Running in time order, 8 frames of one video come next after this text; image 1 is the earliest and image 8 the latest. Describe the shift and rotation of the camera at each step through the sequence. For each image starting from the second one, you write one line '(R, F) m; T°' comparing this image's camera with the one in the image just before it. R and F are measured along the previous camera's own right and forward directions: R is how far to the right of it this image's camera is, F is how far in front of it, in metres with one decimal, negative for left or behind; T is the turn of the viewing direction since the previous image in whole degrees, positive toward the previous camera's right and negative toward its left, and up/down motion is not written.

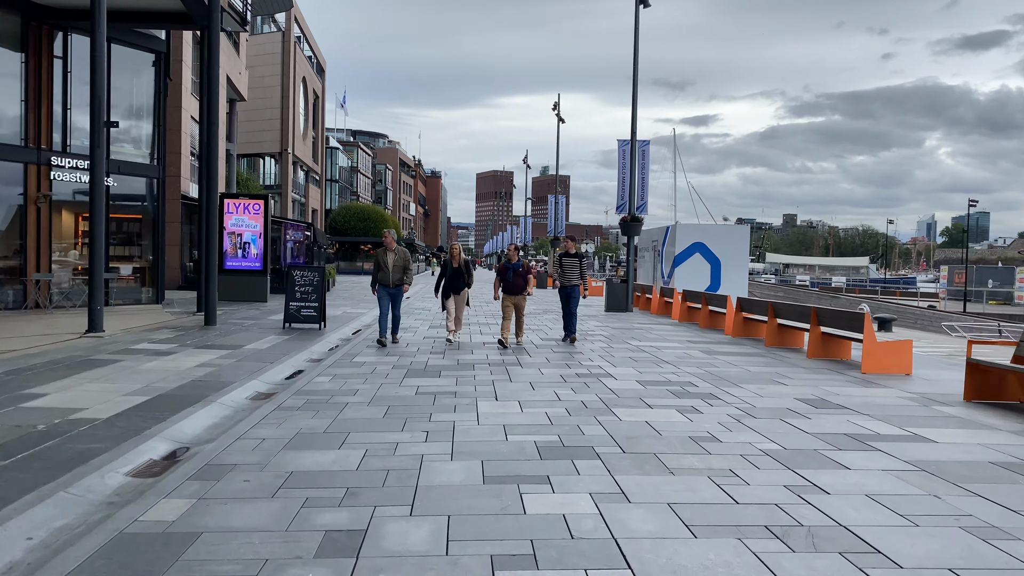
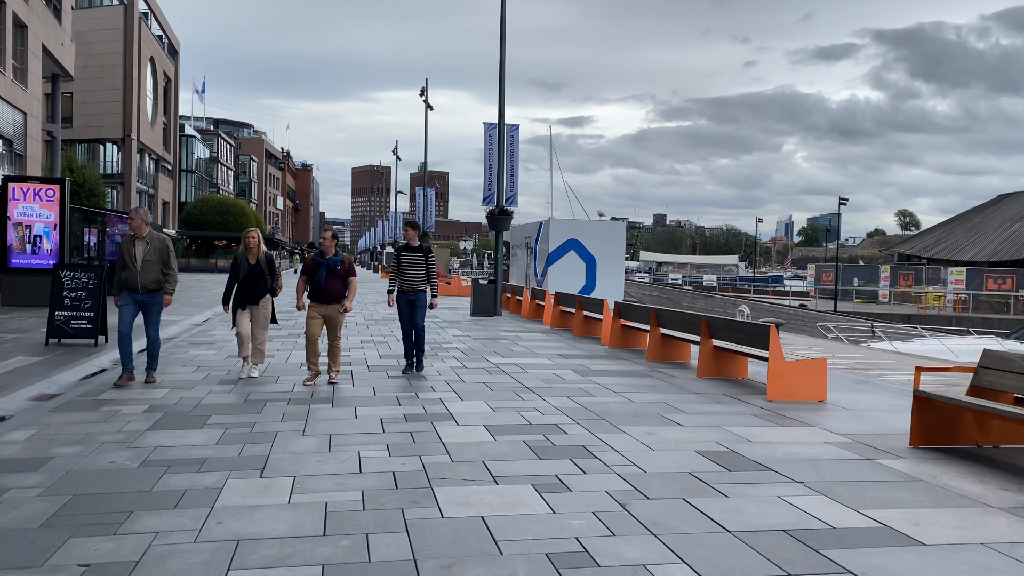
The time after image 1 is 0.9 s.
(+0.7, +2.7) m; +8°
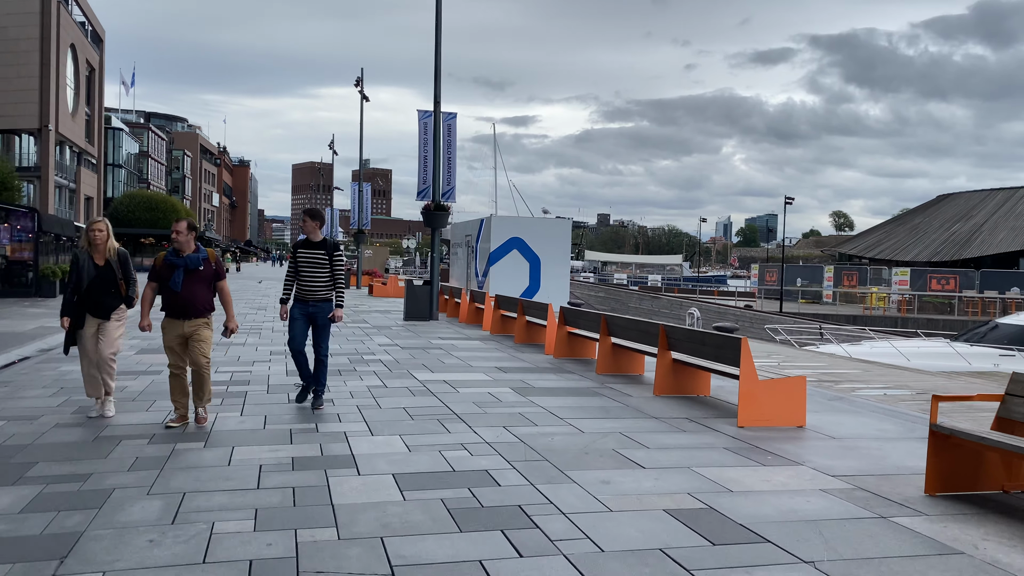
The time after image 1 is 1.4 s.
(+0.2, +1.5) m; +4°
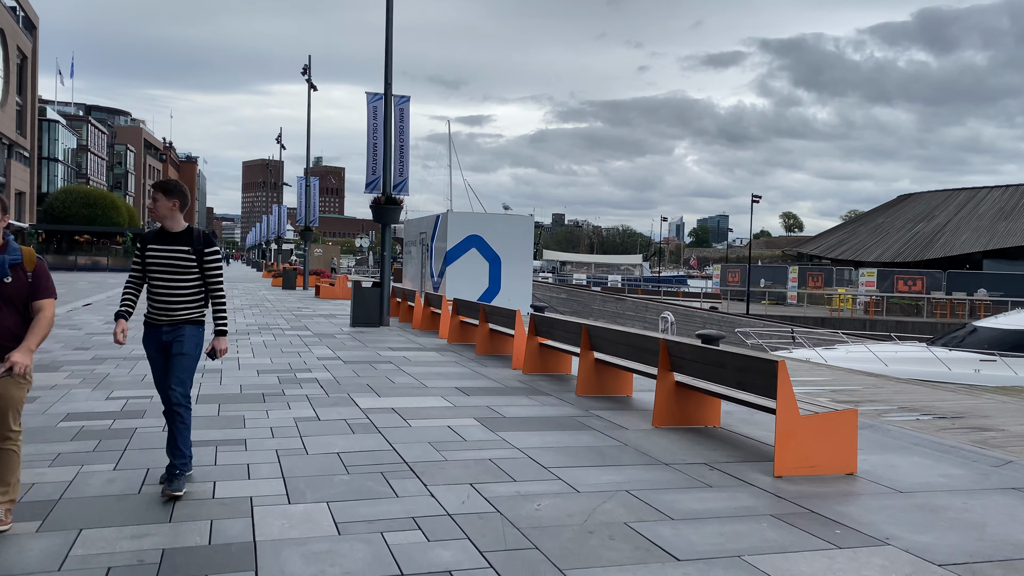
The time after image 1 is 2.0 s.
(-0.1, +1.8) m; +3°
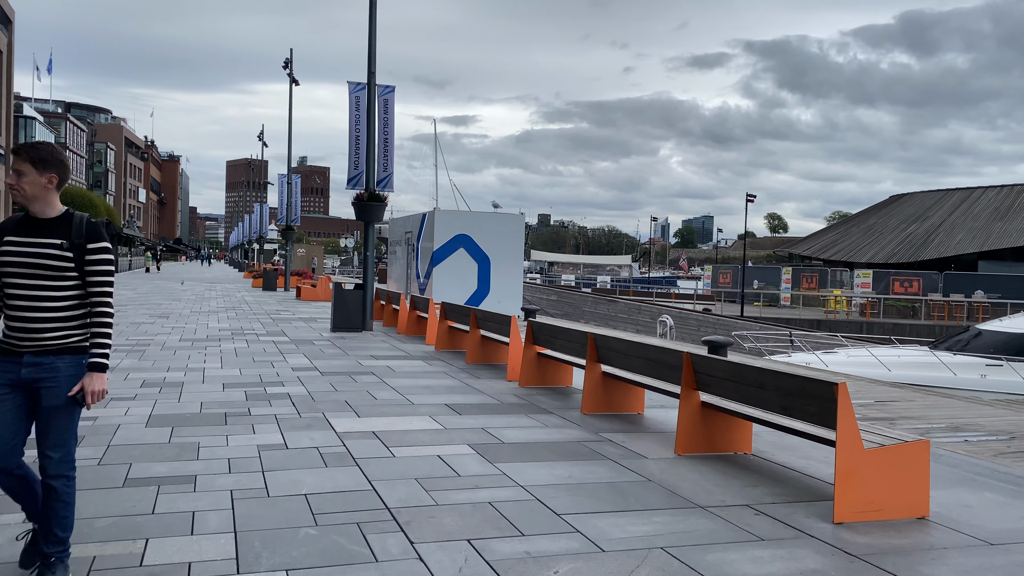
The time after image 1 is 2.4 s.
(-0.1, +1.0) m; +1°
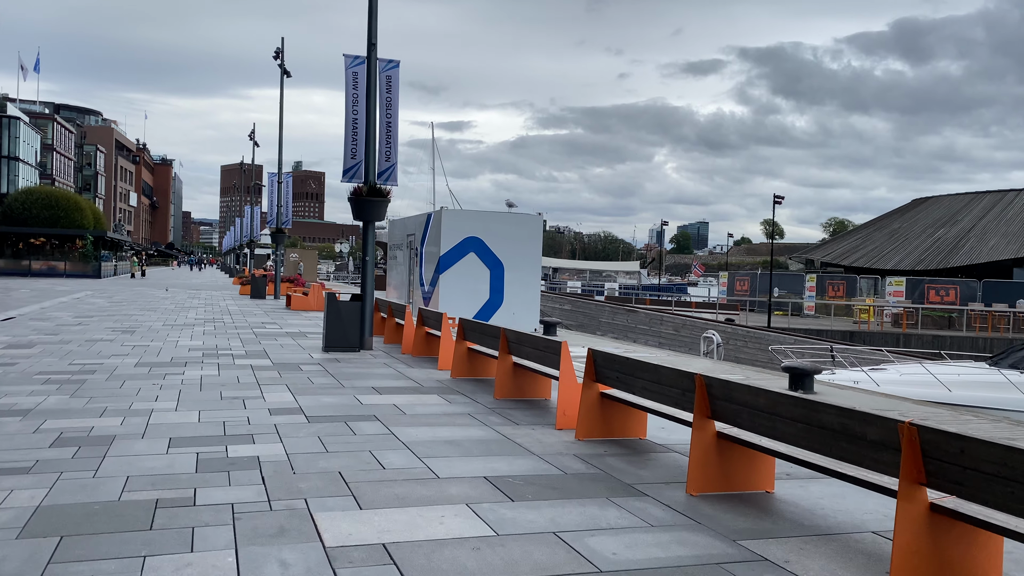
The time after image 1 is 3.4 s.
(-0.5, +2.6) m; 0°
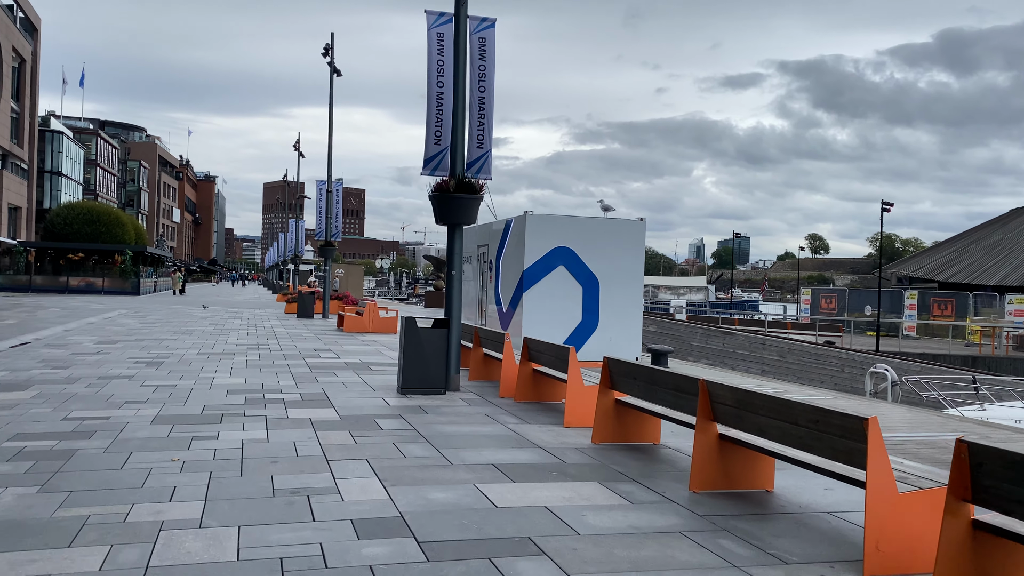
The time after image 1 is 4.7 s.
(-1.2, +3.3) m; -3°
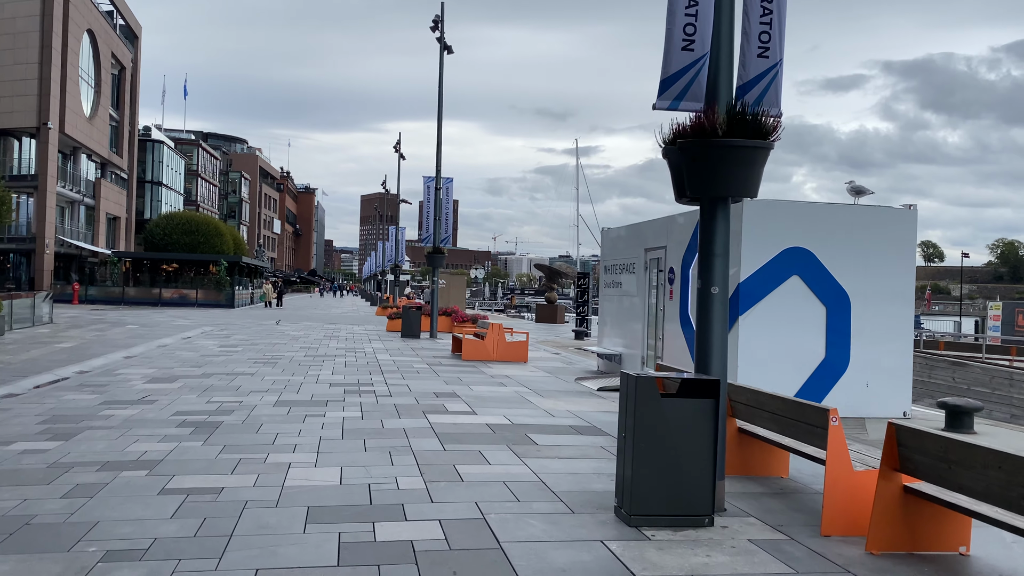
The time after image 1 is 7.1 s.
(-1.5, +5.0) m; -6°
